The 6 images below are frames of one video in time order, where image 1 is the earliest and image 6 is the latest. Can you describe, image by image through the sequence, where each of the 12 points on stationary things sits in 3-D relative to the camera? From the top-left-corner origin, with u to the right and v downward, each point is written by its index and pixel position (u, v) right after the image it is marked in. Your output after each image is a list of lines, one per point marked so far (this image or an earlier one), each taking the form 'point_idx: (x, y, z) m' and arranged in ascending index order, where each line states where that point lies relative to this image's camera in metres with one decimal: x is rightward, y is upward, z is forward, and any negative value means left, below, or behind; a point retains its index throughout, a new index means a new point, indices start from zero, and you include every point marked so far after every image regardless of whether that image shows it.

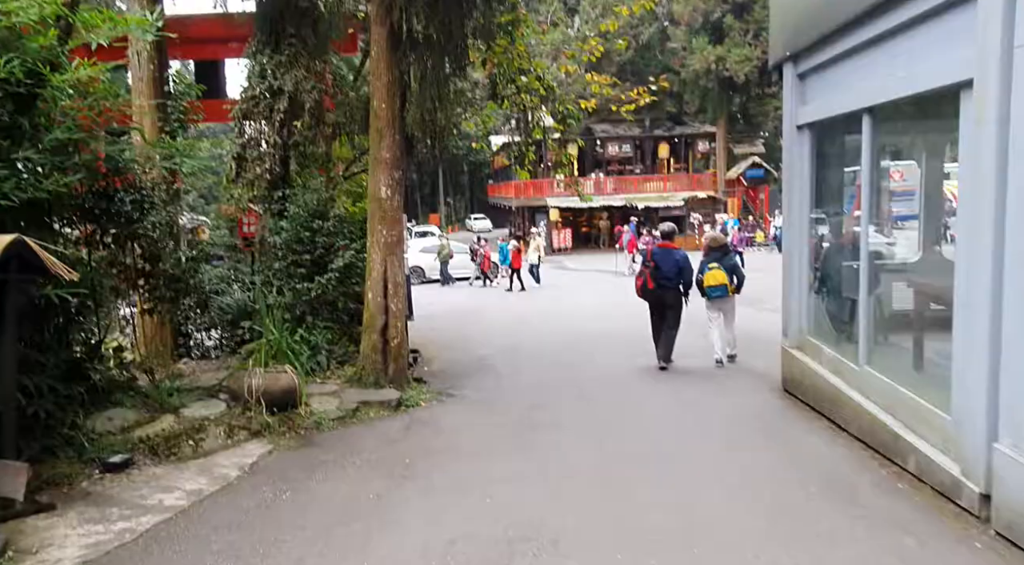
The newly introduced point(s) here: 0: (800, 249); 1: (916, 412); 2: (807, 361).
0: (+2.9, +0.3, +8.3) m
1: (+2.8, -0.9, +5.8) m
2: (+2.9, -0.8, +8.1) m
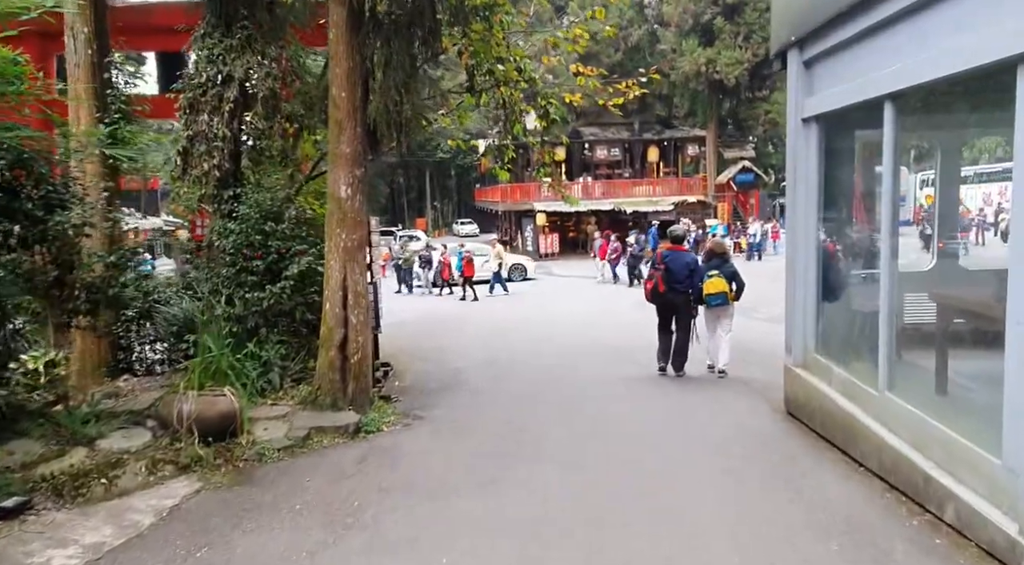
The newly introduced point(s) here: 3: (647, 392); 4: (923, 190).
0: (+2.6, +0.2, +7.5) m
1: (+2.6, -1.0, +5.0) m
2: (+2.6, -0.9, +7.2) m
3: (+1.5, -1.2, +9.5) m
4: (+3.0, +0.7, +6.1) m
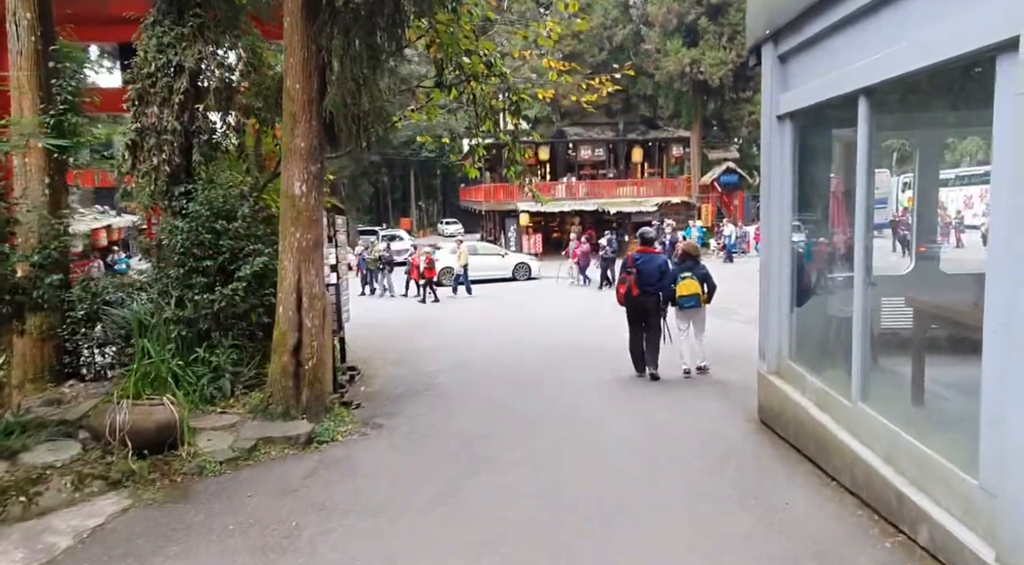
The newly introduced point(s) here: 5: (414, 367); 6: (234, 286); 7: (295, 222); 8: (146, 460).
0: (+2.3, +0.2, +7.2) m
1: (+2.3, -1.0, +4.7) m
2: (+2.3, -0.9, +6.9) m
3: (+1.2, -1.2, +9.2) m
4: (+2.7, +0.6, +5.8) m
5: (-1.4, -1.2, +12.0) m
6: (-2.6, 0.0, +7.9) m
7: (-1.9, +0.5, +7.5) m
8: (-2.6, -1.3, +6.0) m
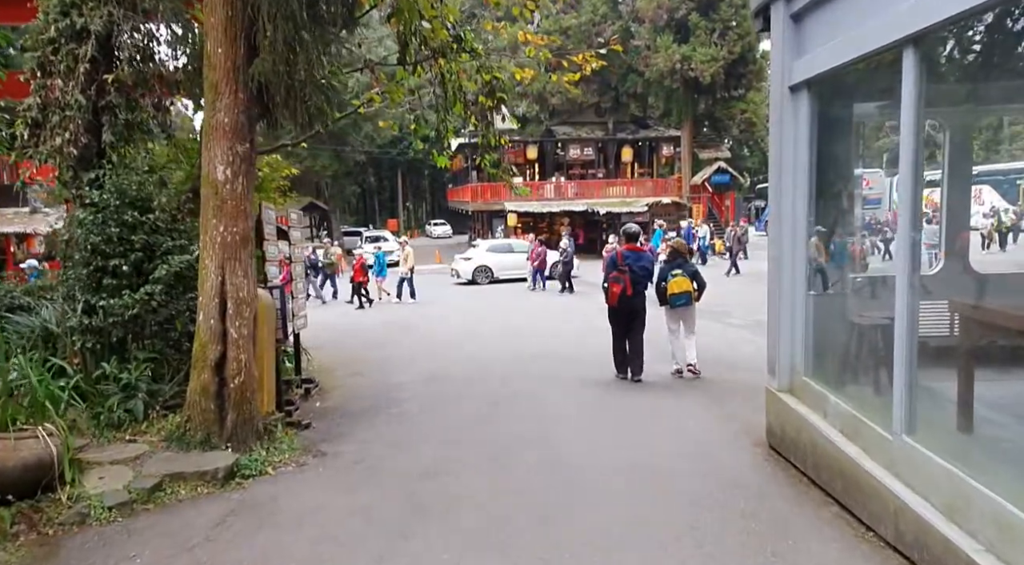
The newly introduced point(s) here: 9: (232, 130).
0: (+2.0, +0.2, +6.0) m
1: (+2.1, -1.0, +3.5) m
2: (+2.0, -0.9, +5.8) m
3: (+0.9, -1.2, +8.0) m
4: (+2.5, +0.6, +4.6) m
5: (-1.7, -1.2, +10.8) m
6: (-2.9, -0.1, +6.7) m
7: (-2.2, +0.5, +6.3) m
8: (-2.9, -1.3, +4.8) m
9: (-2.1, +1.1, +6.3) m
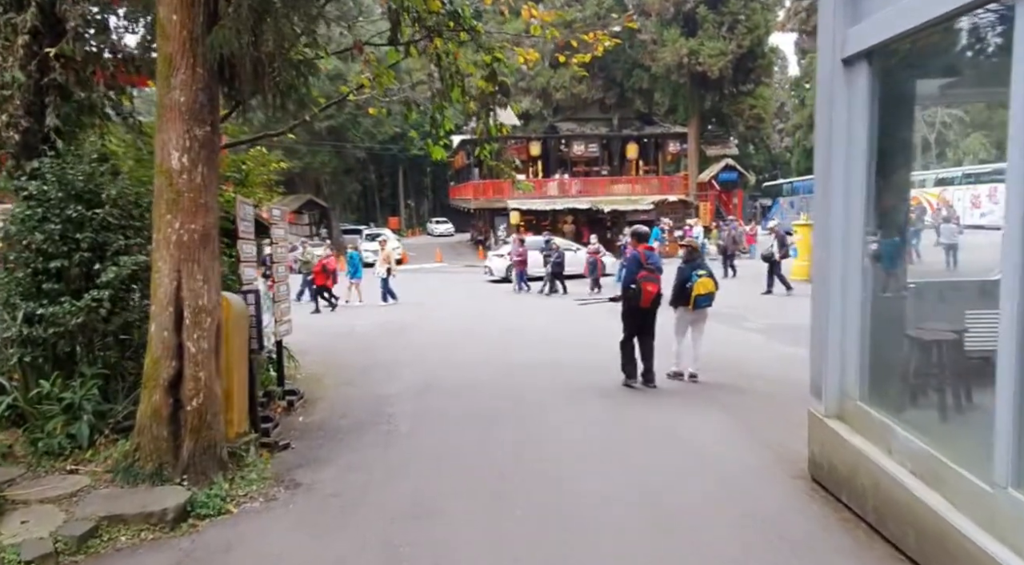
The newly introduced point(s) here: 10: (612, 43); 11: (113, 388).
0: (+2.1, +0.2, +5.1) m
1: (+2.1, -1.1, +2.6) m
2: (+2.0, -0.9, +4.9) m
3: (+0.9, -1.3, +7.1) m
4: (+2.5, +0.6, +3.7) m
5: (-1.7, -1.3, +9.9) m
6: (-2.9, -0.1, +5.8) m
7: (-2.2, +0.5, +5.4) m
8: (-2.9, -1.3, +3.9) m
9: (-2.1, +1.1, +5.4) m
10: (+1.2, +2.7, +9.7) m
11: (-2.9, -0.8, +6.2) m
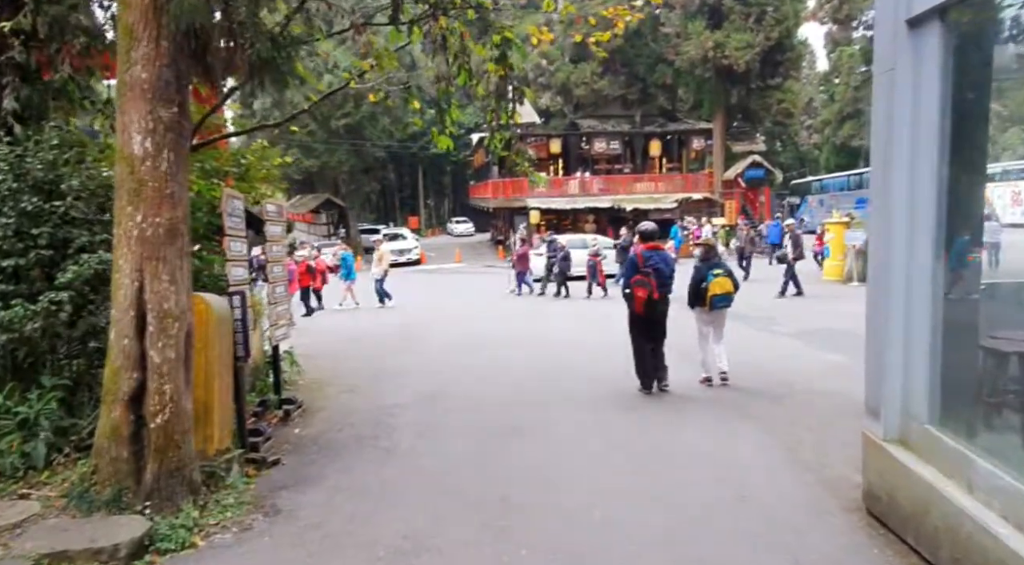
0: (+2.1, +0.1, +4.4) m
1: (+2.1, -1.1, +1.9) m
2: (+2.1, -1.0, +4.1) m
3: (+1.0, -1.3, +6.4) m
4: (+2.5, +0.6, +3.0) m
5: (-1.5, -1.3, +9.2) m
6: (-2.8, -0.1, +5.2) m
7: (-2.1, +0.5, +4.7) m
8: (-2.8, -1.3, +3.3) m
9: (-2.0, +1.1, +4.7) m
10: (+1.3, +2.7, +9.0) m
11: (-2.9, -0.8, +5.5) m
